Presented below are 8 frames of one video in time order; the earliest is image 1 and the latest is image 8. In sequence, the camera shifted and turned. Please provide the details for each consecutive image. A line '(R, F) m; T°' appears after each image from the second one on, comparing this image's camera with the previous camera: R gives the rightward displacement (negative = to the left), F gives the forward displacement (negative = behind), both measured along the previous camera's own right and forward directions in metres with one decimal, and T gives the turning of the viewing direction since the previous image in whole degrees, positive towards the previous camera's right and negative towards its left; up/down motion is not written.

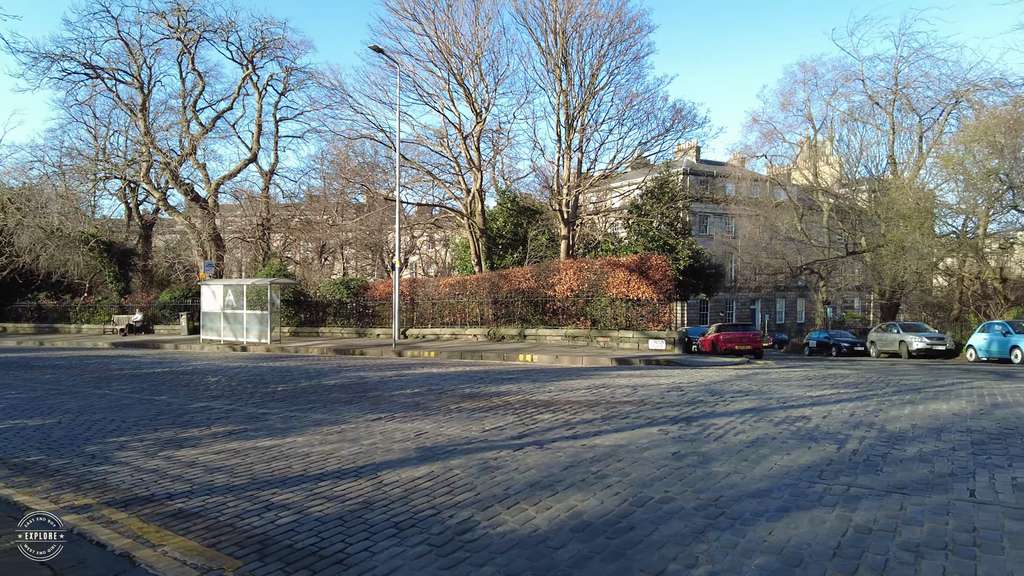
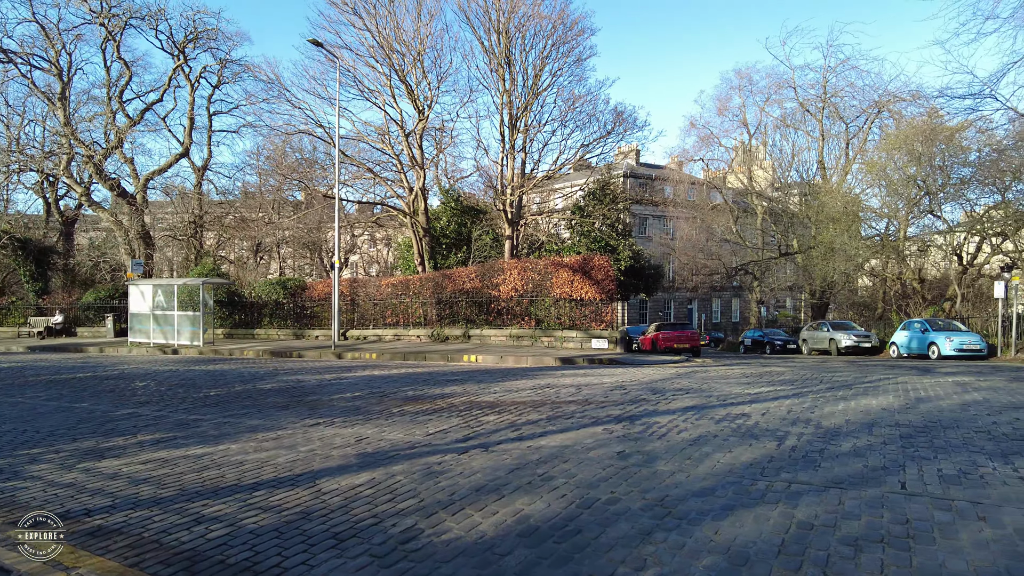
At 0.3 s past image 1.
(0.0, +0.1) m; +5°
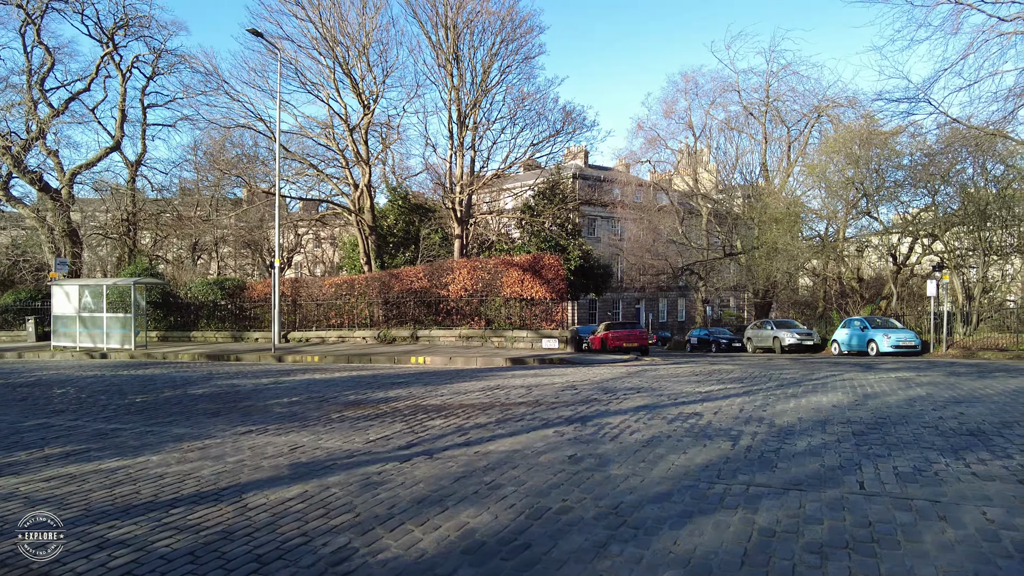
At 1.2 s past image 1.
(0.0, +0.4) m; +4°
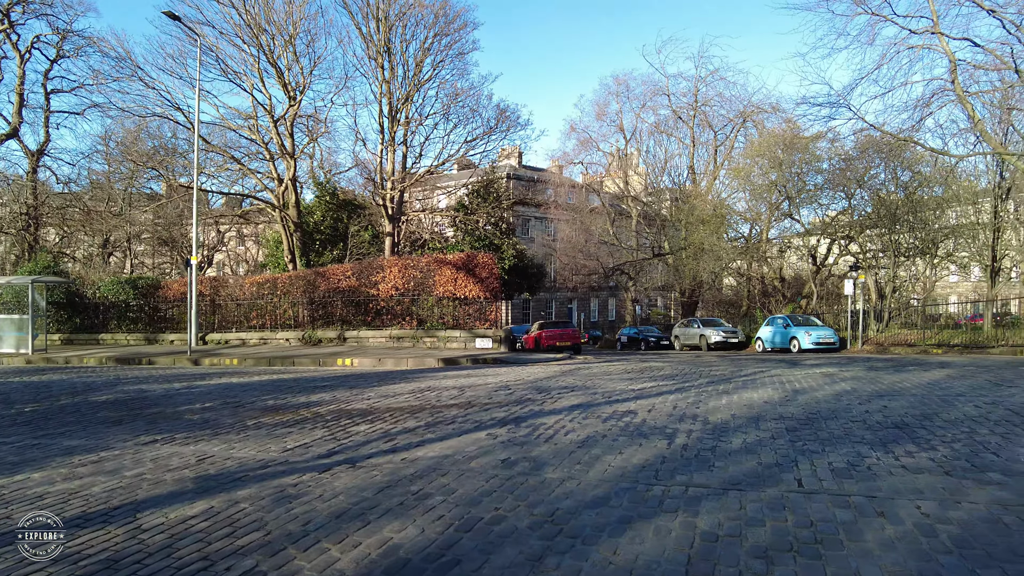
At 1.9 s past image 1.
(0.0, +0.4) m; +6°
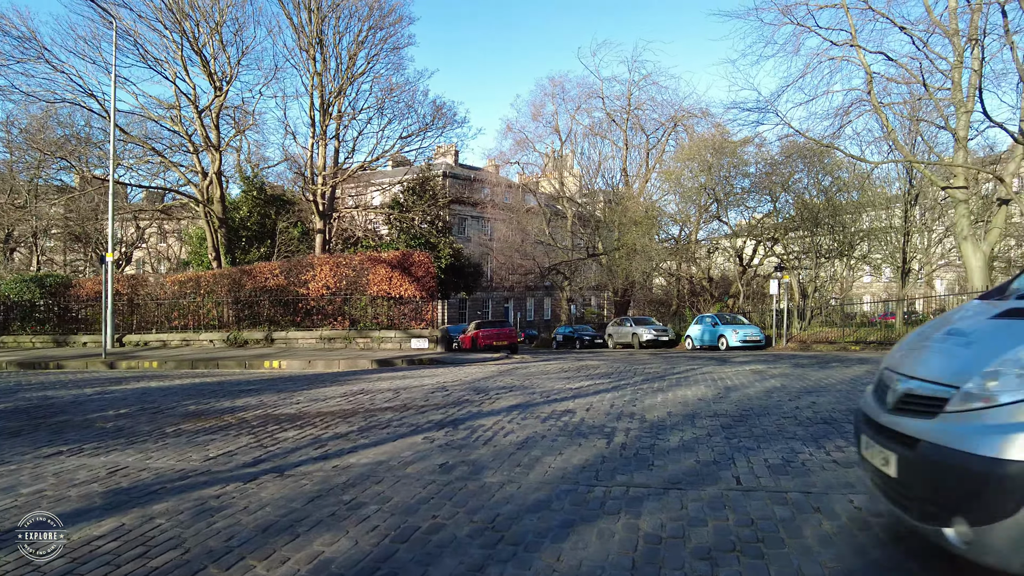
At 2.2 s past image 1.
(0.0, +0.2) m; +6°
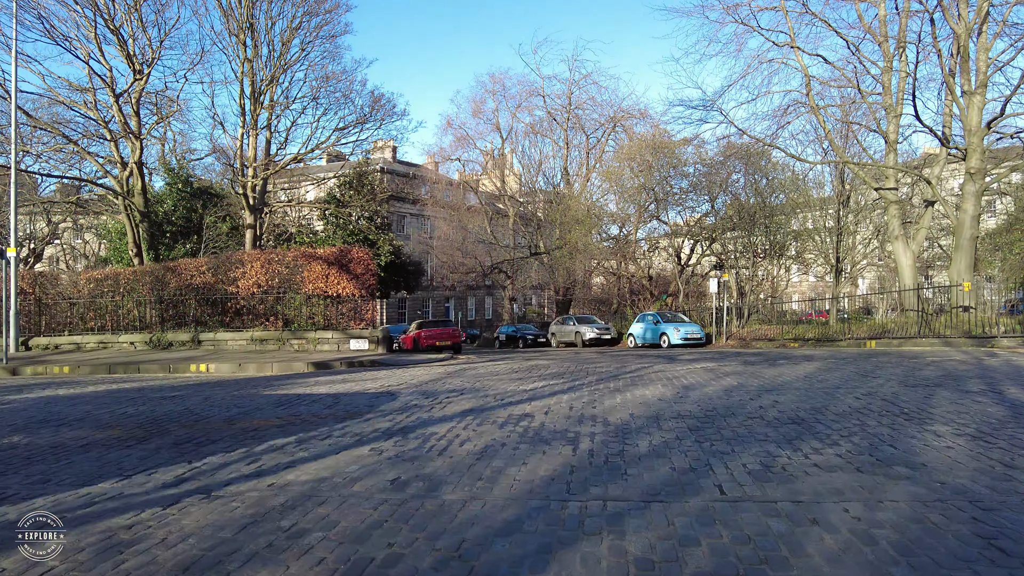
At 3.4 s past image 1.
(-0.2, +0.6) m; +5°
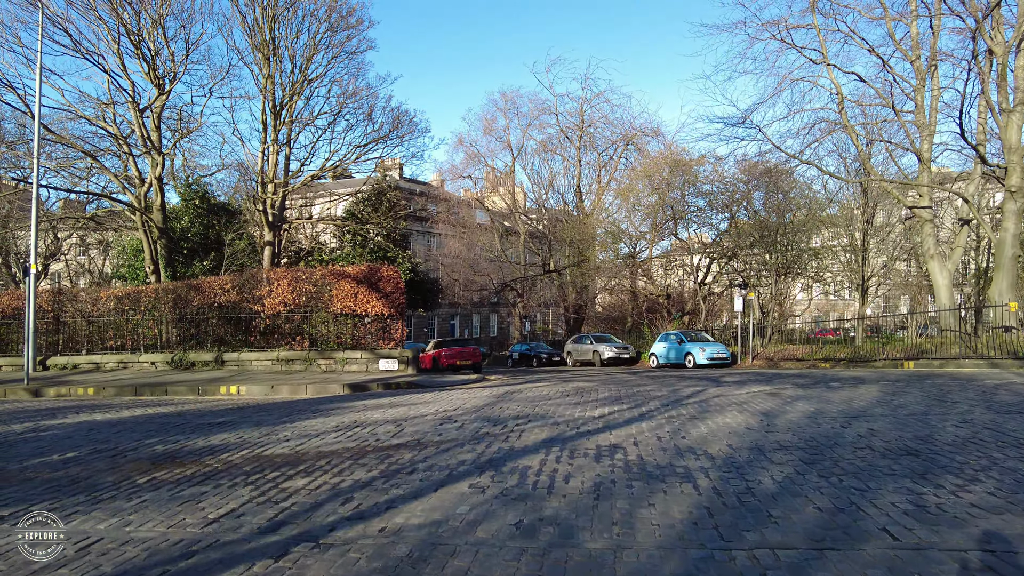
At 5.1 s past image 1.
(-1.0, +0.5) m; 0°
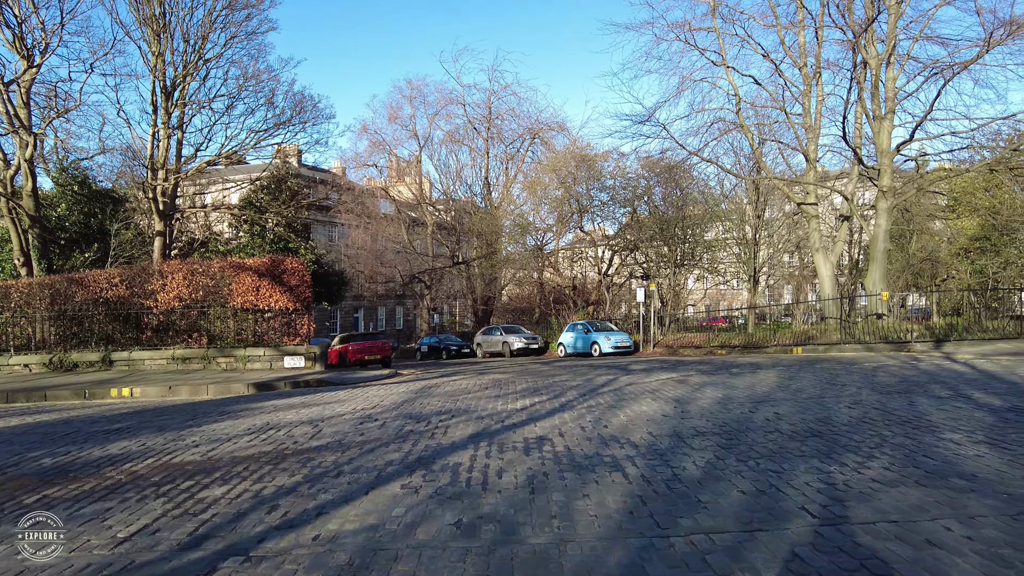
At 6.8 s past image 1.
(-0.2, +0.1) m; +8°
